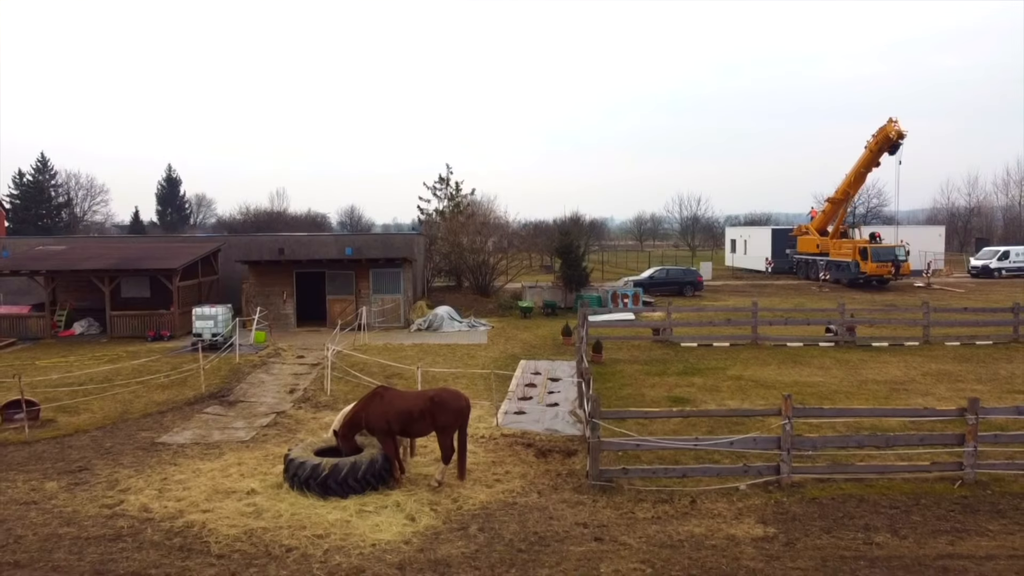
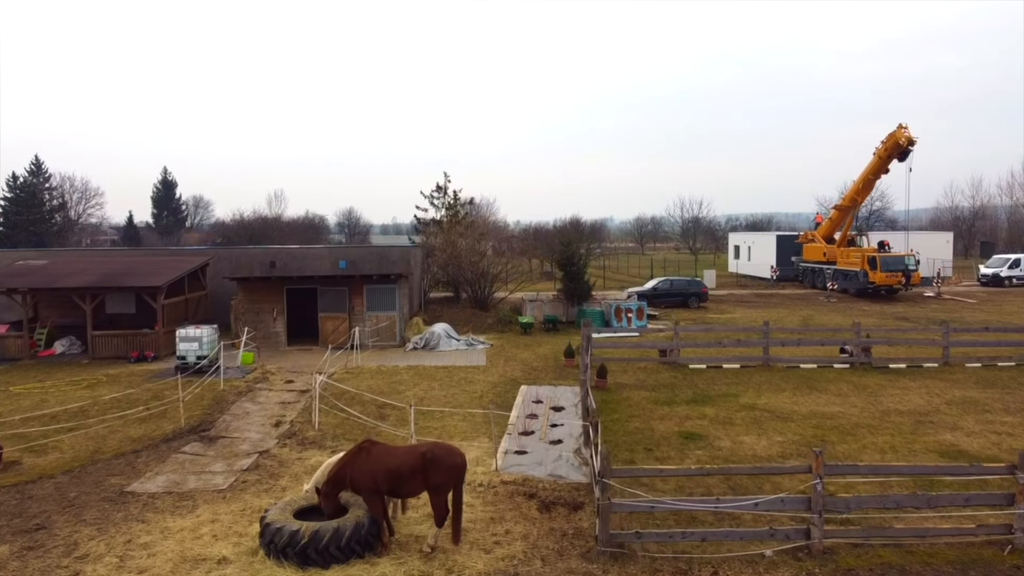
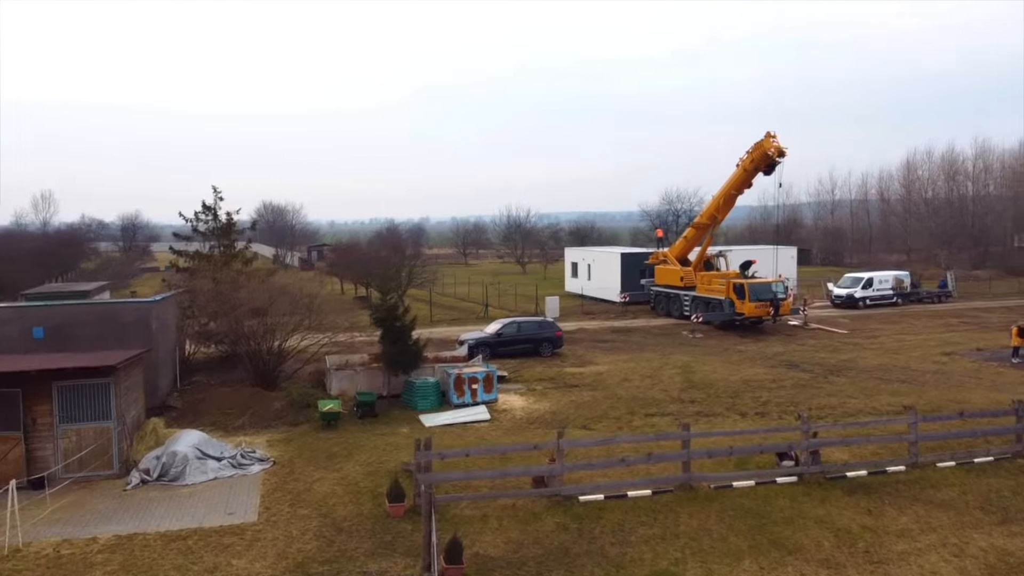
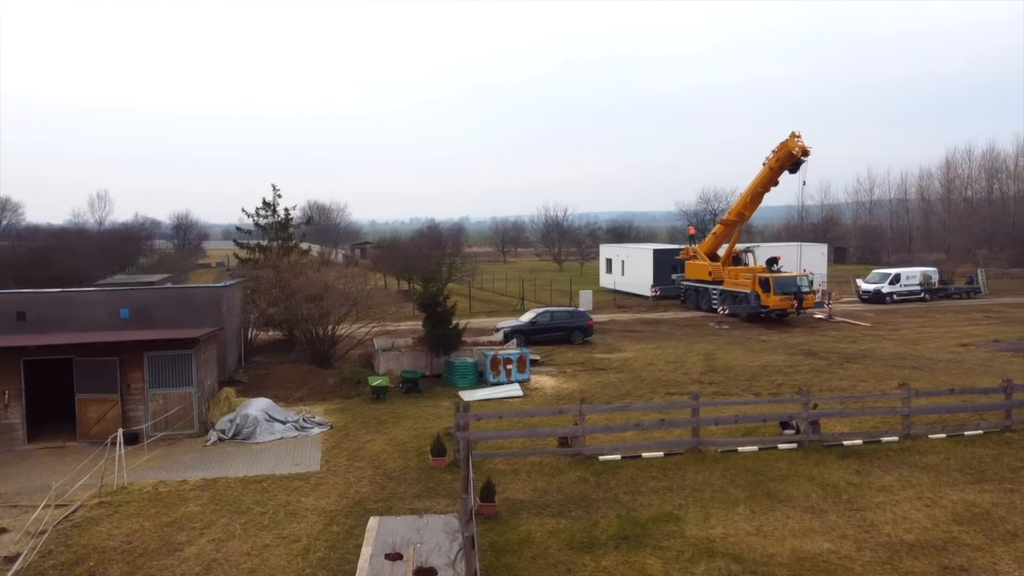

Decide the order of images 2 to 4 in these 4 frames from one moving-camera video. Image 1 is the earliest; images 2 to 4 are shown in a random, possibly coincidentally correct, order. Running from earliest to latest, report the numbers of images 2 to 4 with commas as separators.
2, 4, 3
